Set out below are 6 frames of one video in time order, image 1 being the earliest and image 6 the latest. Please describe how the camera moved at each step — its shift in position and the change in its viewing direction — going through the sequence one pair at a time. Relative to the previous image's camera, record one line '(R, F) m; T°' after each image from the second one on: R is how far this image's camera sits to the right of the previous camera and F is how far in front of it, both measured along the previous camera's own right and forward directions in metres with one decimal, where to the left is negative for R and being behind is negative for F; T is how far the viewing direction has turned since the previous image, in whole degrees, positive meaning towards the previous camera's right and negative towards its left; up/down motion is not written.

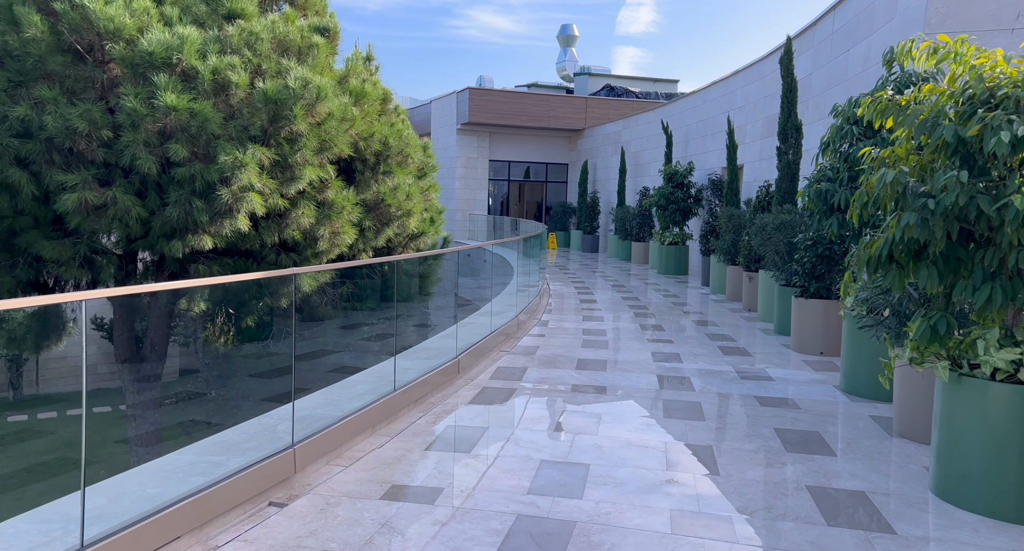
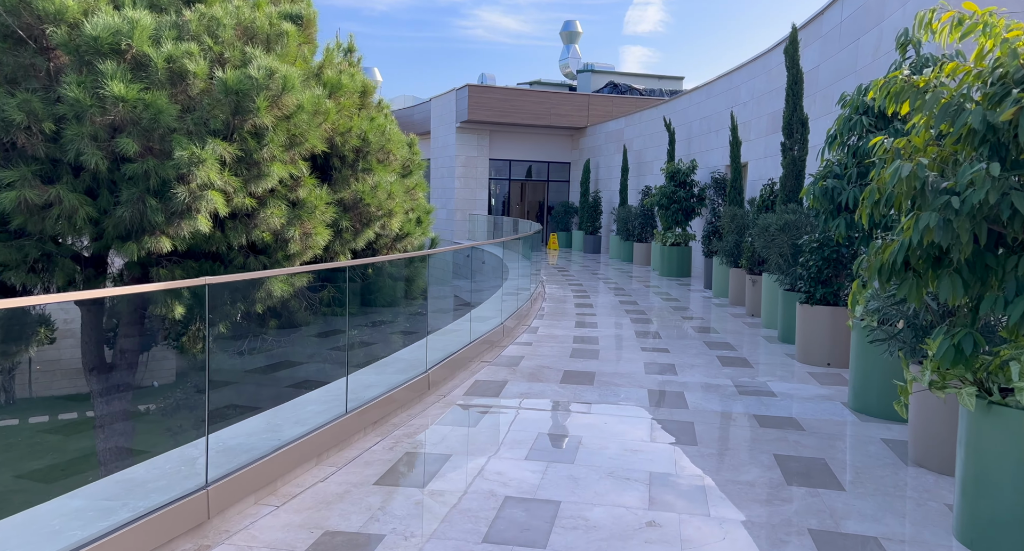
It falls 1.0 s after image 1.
(+0.3, +0.6) m; -1°
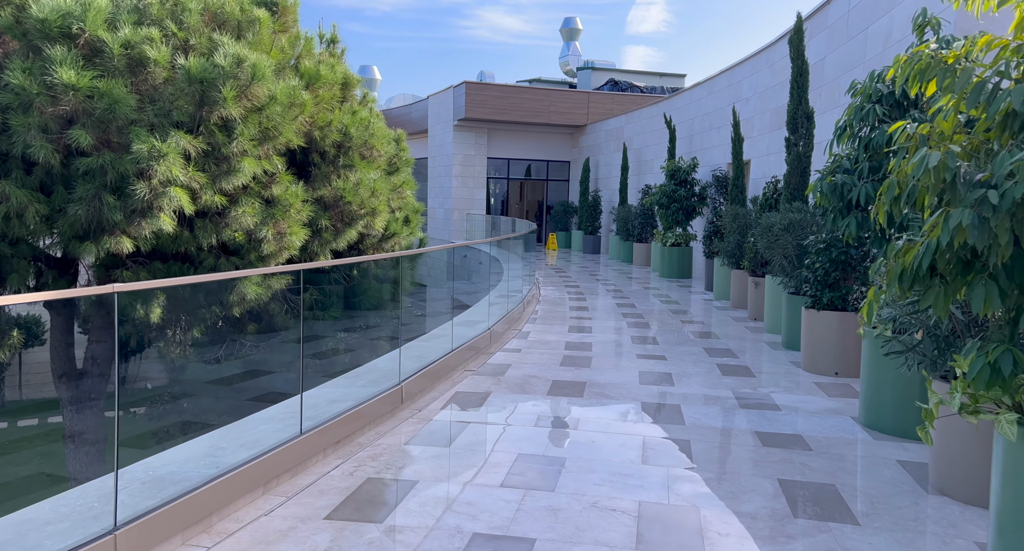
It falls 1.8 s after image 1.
(+0.2, +0.5) m; 0°
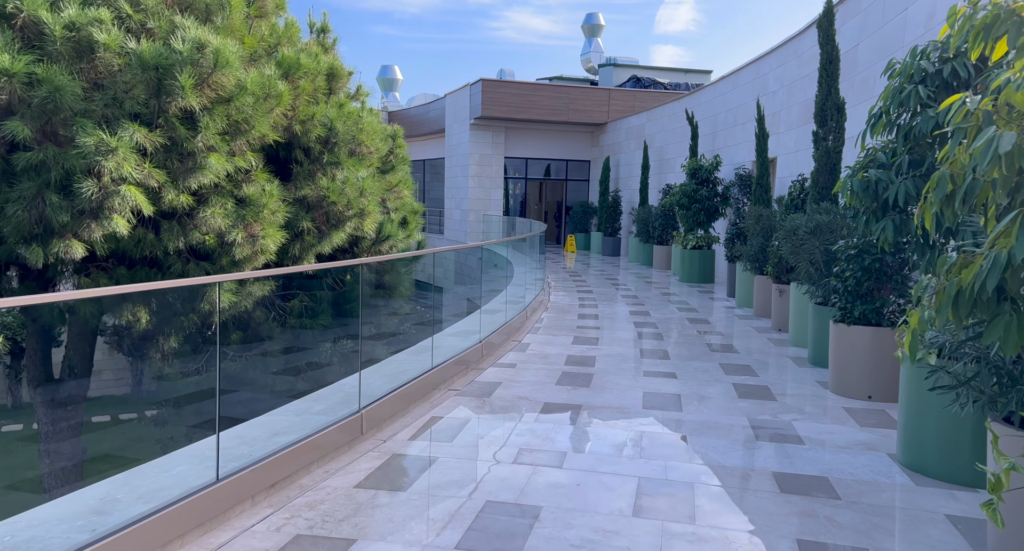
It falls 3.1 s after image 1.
(+0.3, +0.7) m; -2°
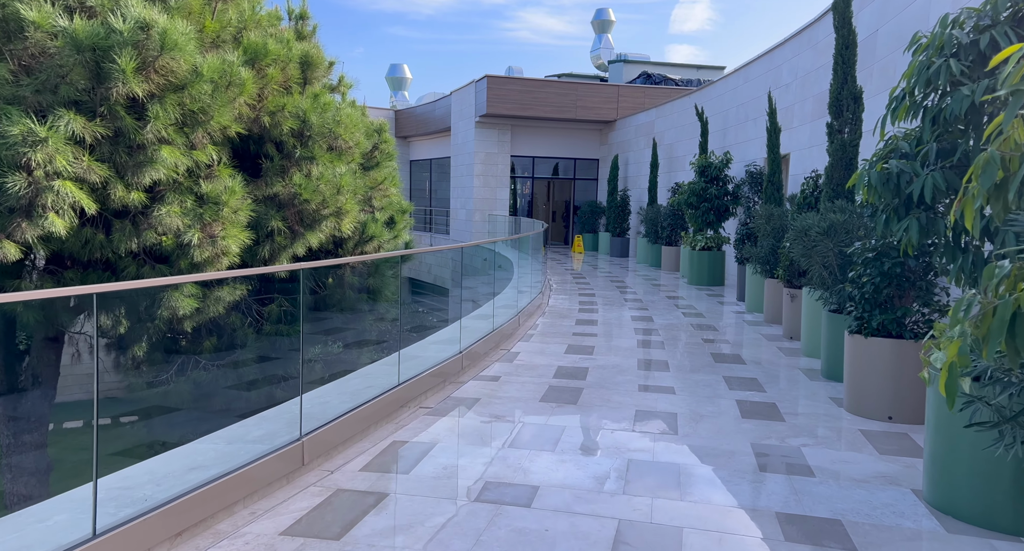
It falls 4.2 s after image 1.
(+0.3, +0.6) m; -1°
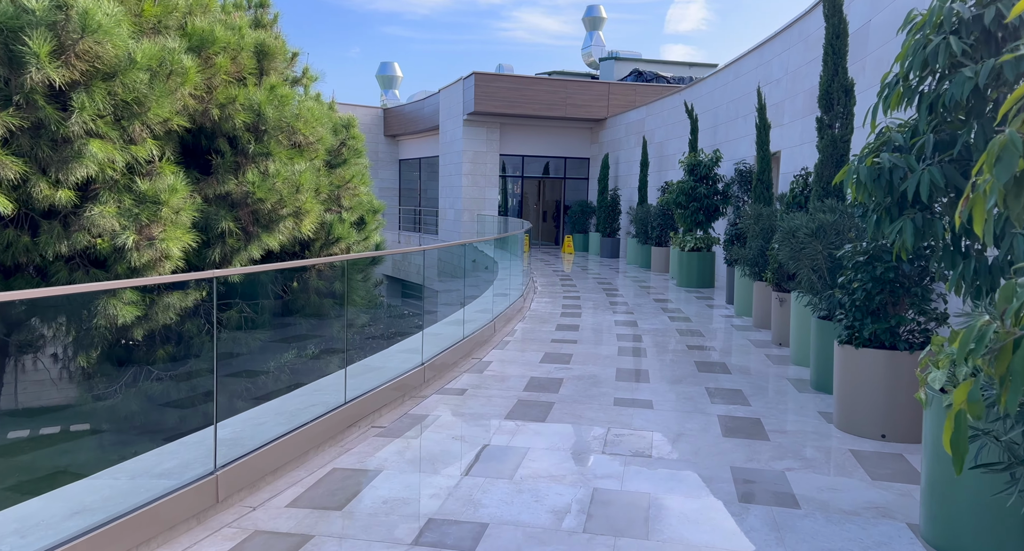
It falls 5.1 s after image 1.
(+0.3, +0.5) m; 0°
